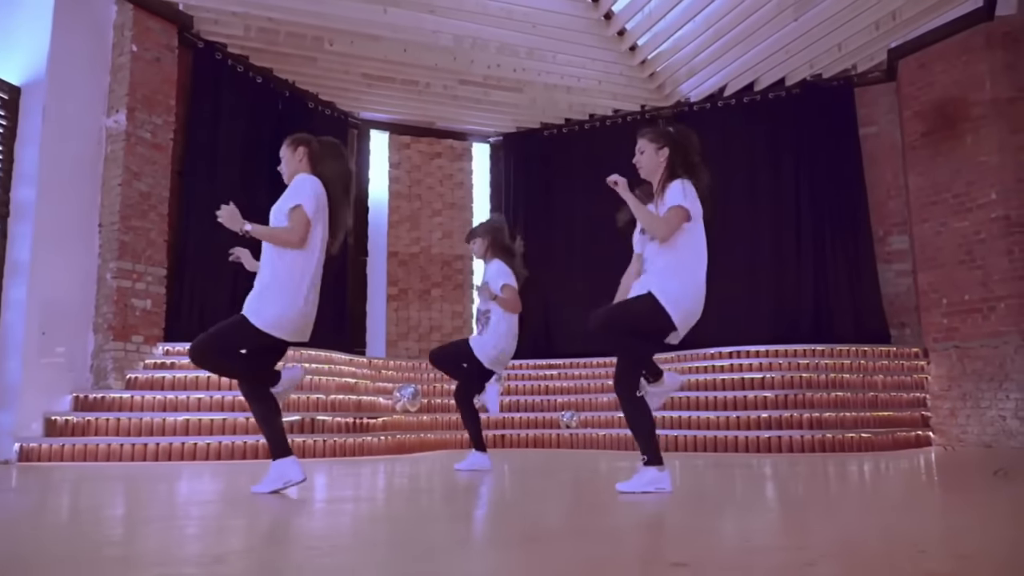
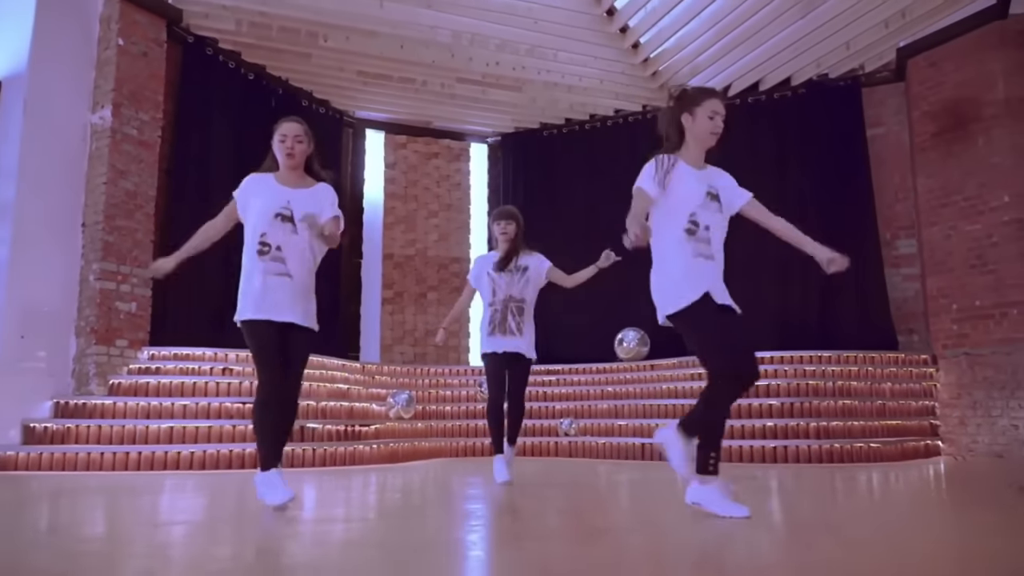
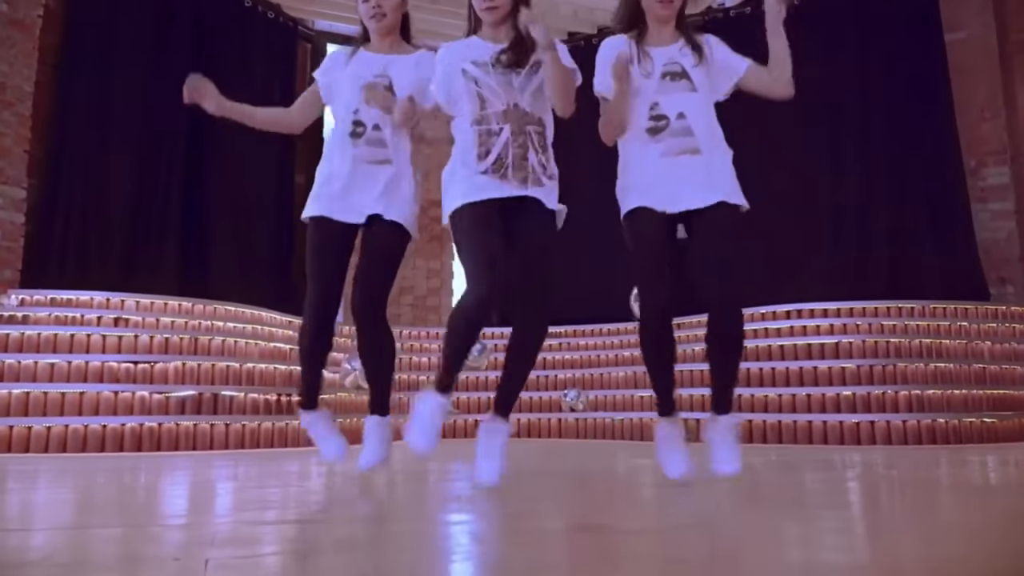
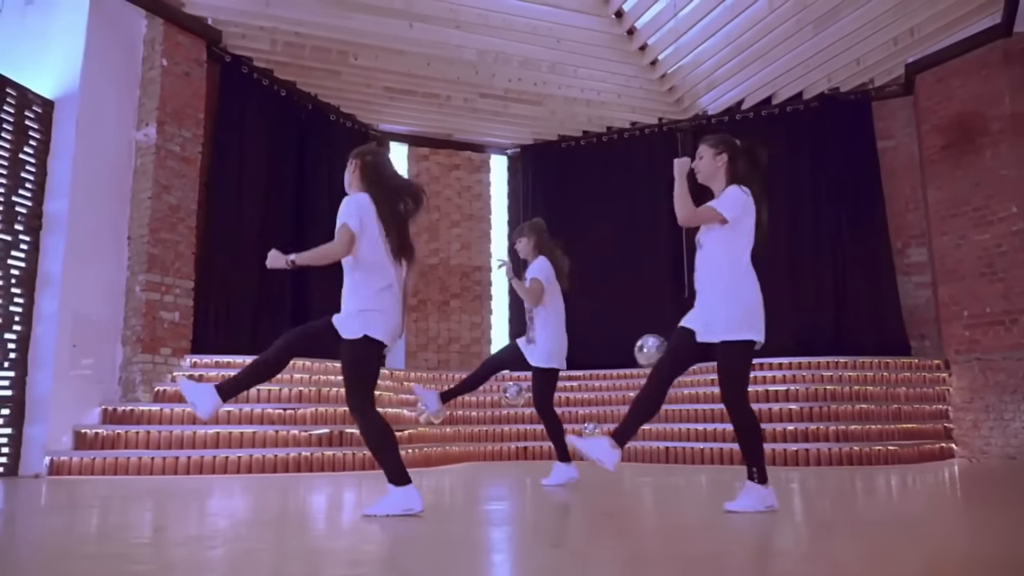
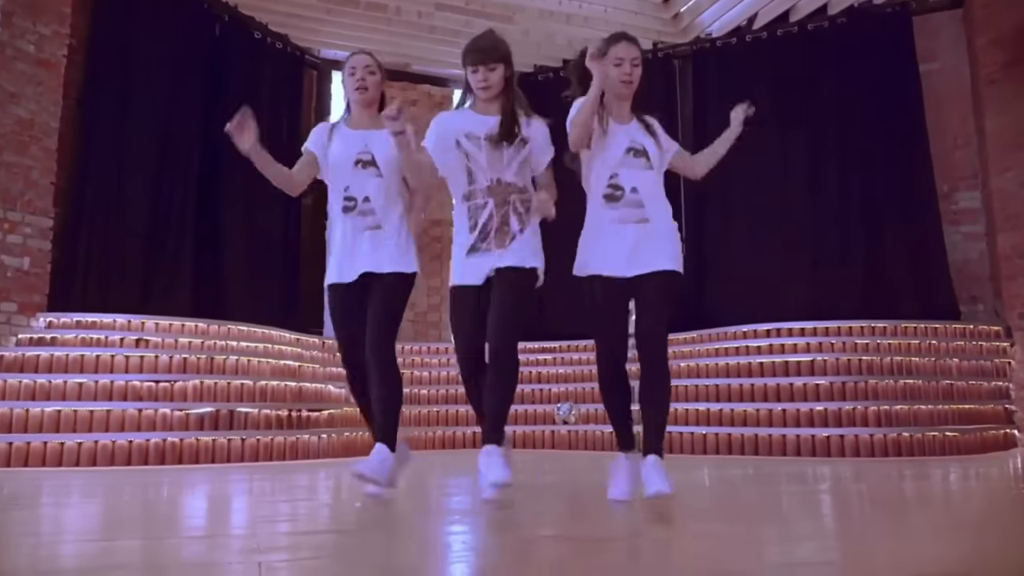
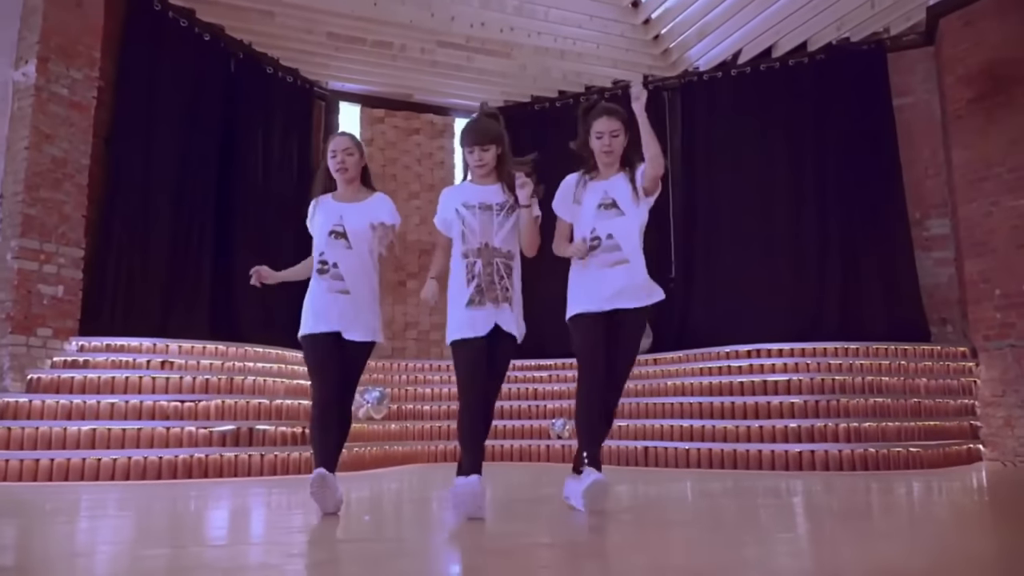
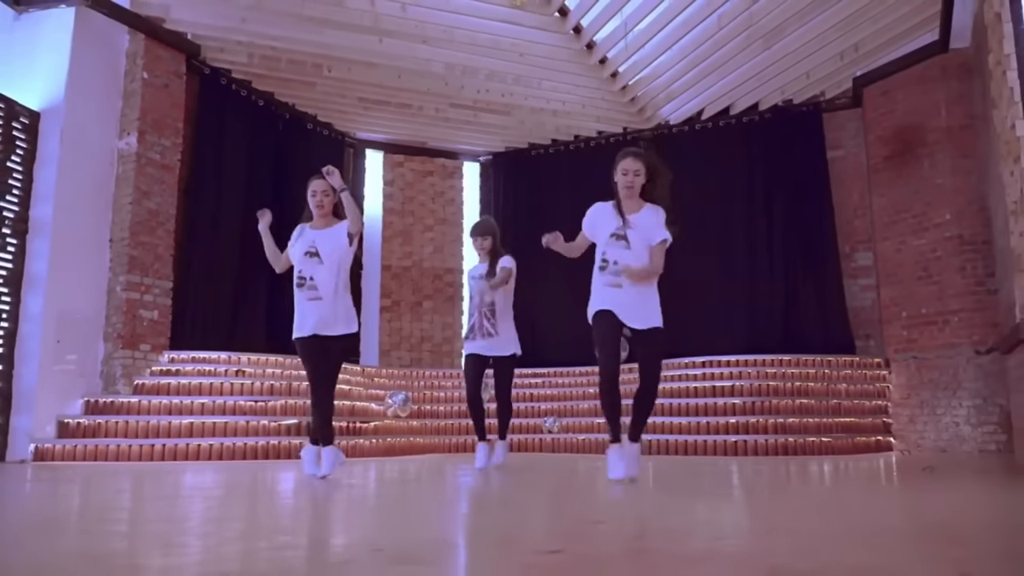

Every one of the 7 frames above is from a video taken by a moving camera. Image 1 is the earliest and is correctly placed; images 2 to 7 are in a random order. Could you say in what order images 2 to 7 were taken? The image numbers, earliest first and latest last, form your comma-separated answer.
4, 2, 7, 6, 5, 3
